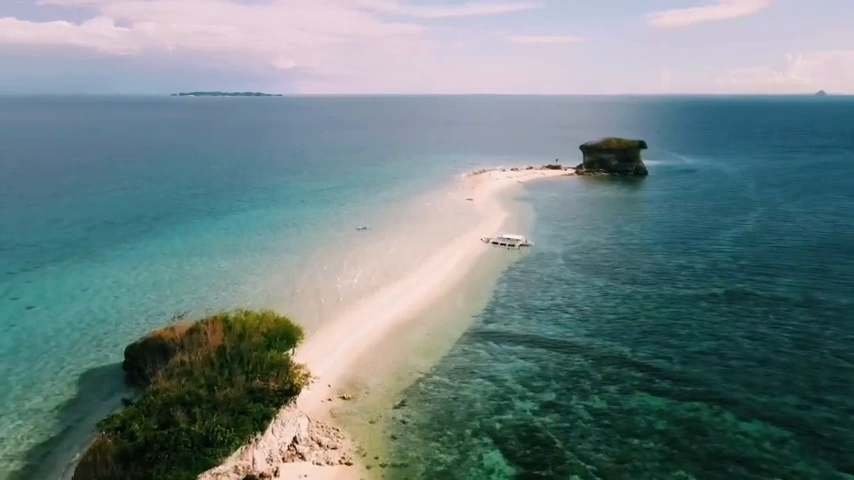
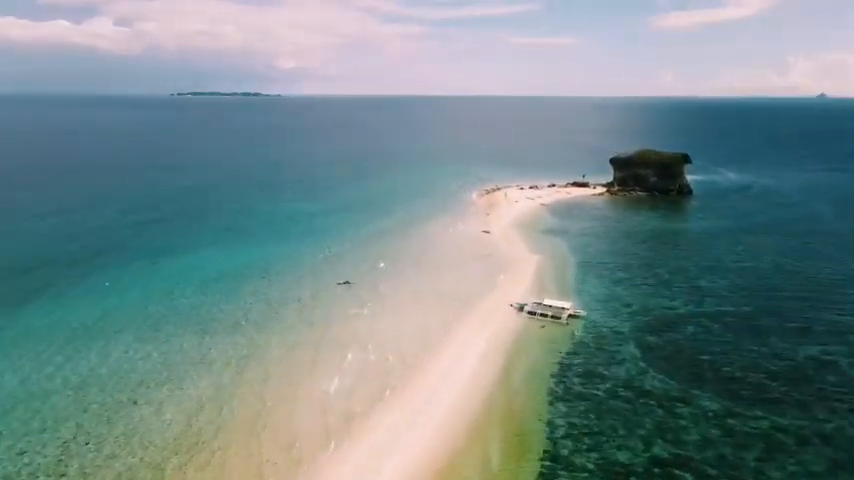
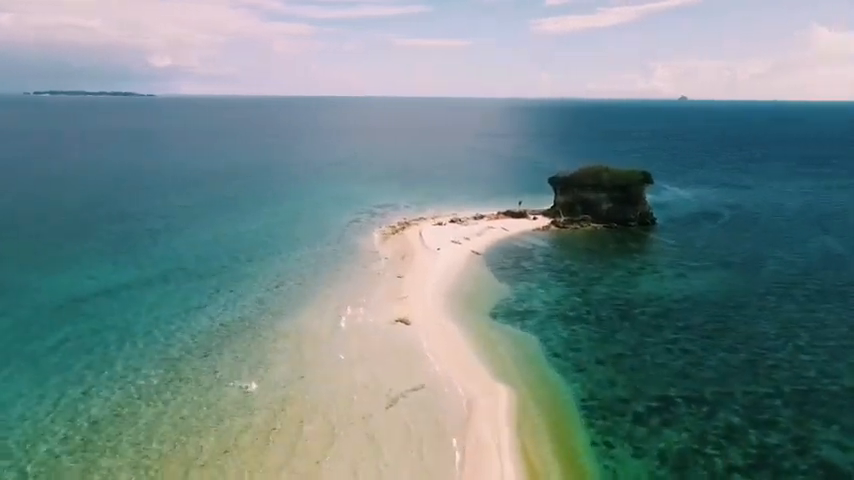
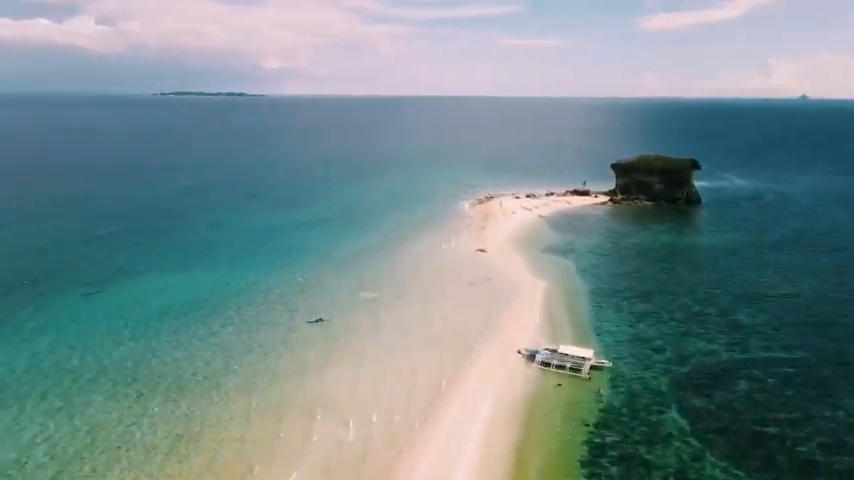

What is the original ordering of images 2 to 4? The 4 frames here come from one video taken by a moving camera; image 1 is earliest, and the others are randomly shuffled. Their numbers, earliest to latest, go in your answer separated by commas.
2, 4, 3
